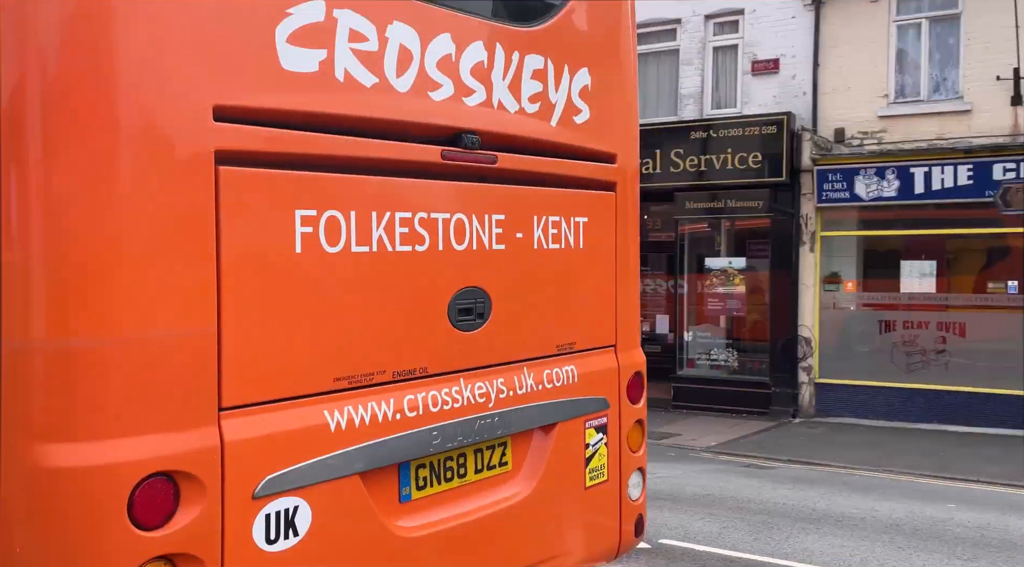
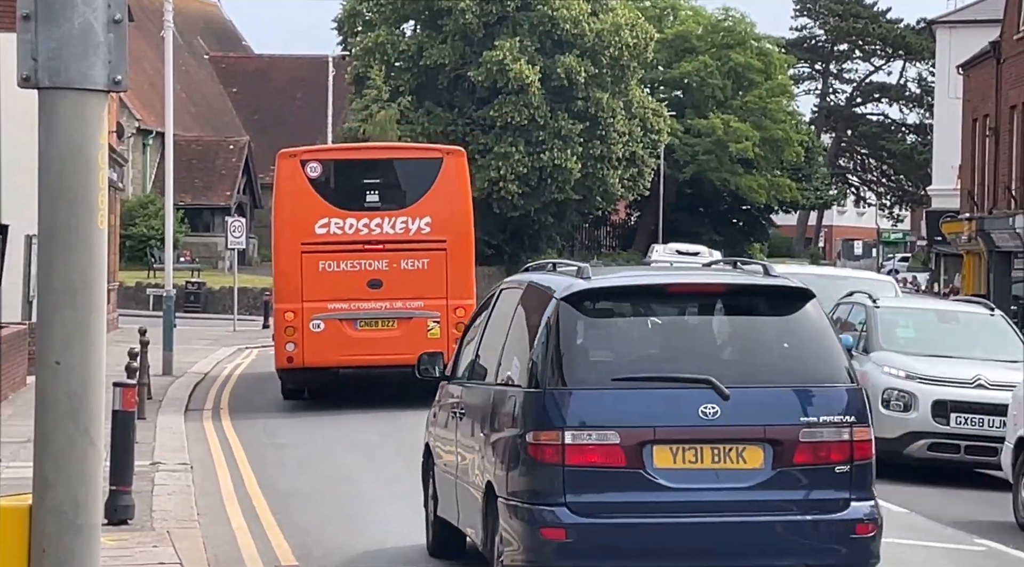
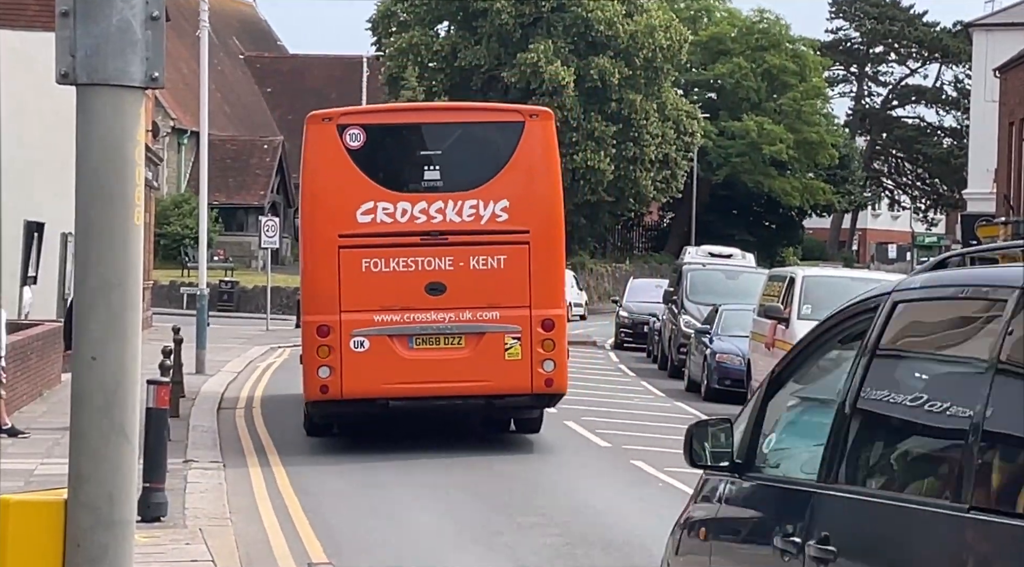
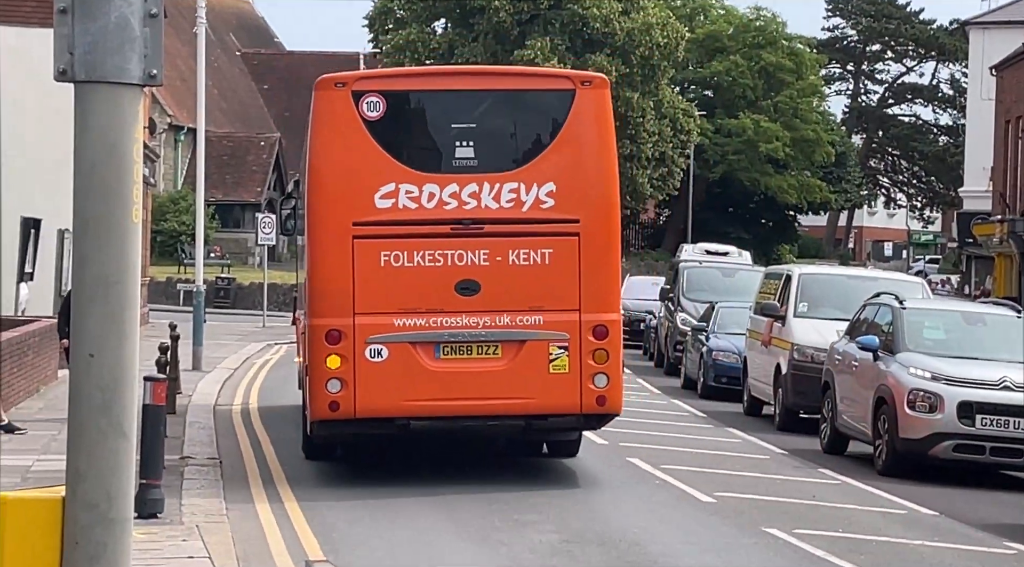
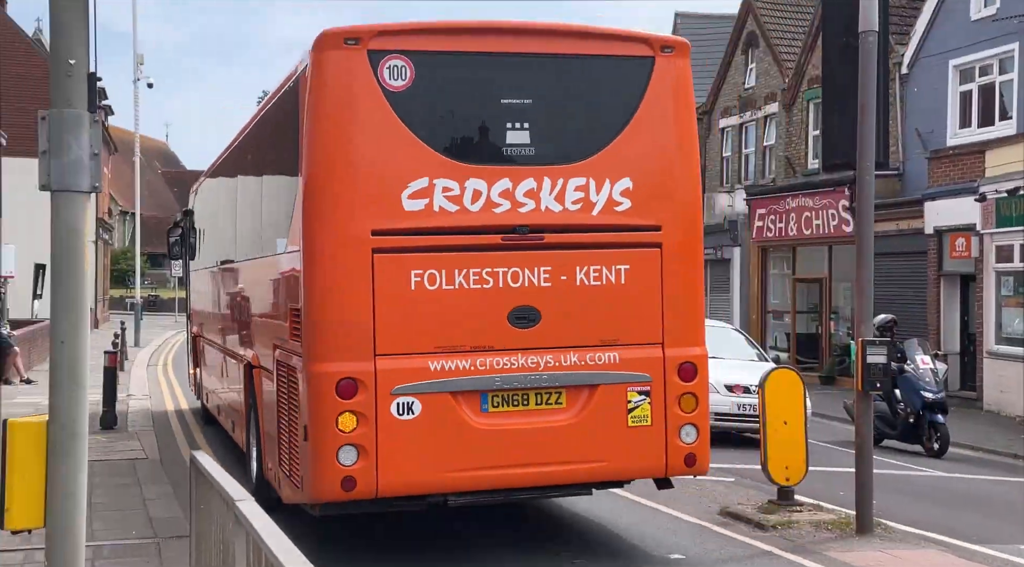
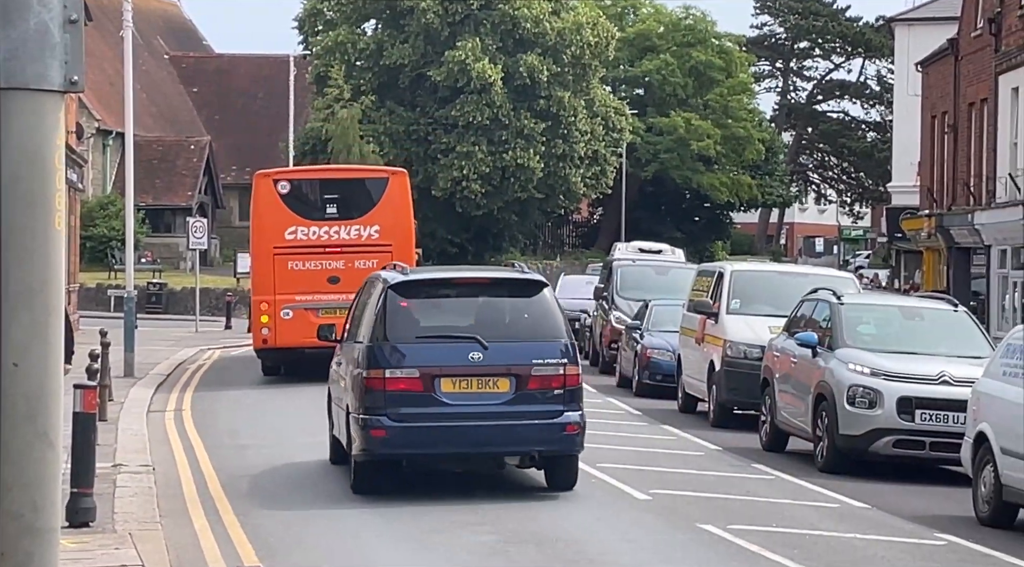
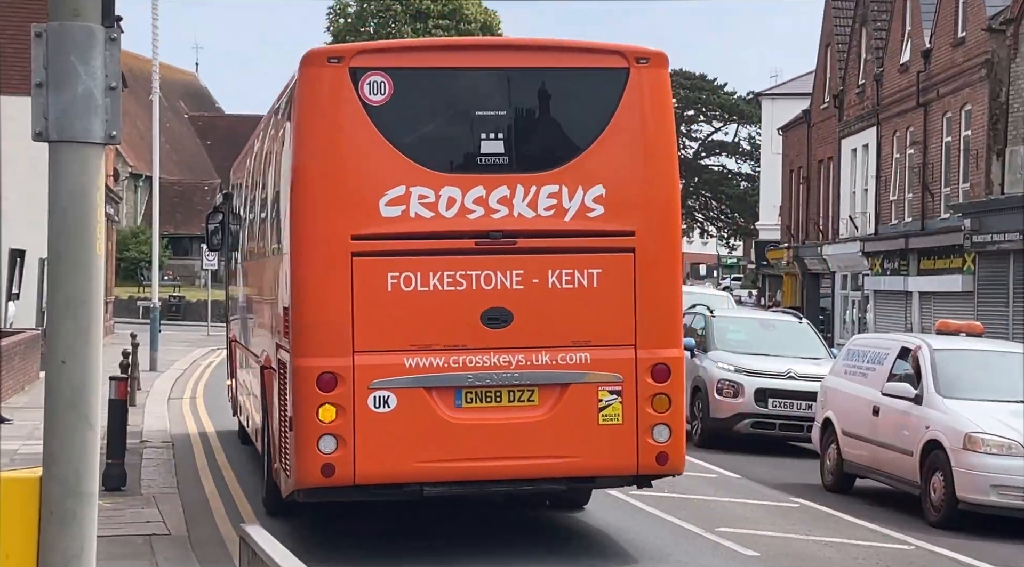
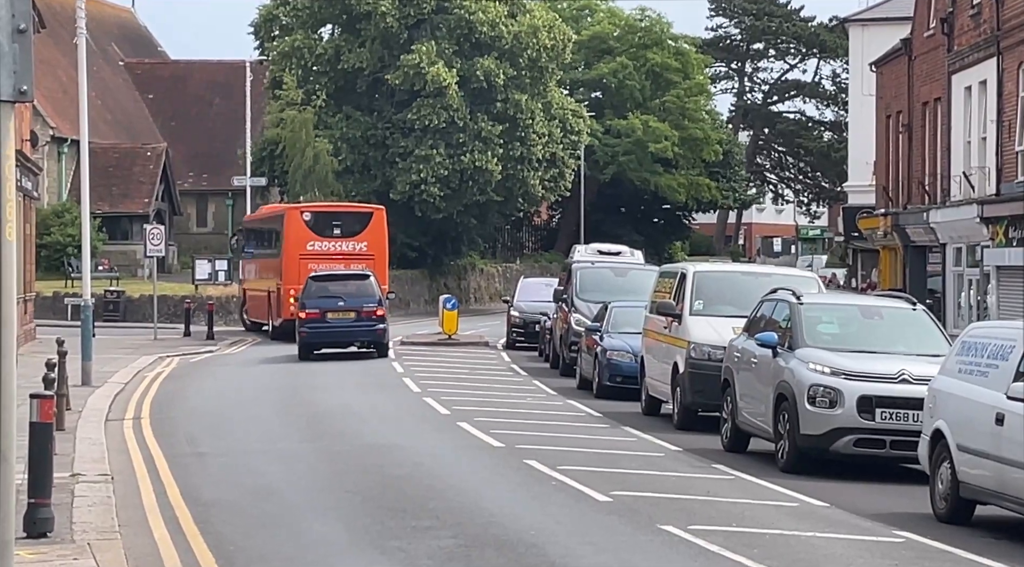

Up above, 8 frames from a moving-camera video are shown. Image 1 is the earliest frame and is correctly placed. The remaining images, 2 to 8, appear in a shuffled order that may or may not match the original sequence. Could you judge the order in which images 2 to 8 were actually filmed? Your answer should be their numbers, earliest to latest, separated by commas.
5, 7, 4, 3, 2, 6, 8
